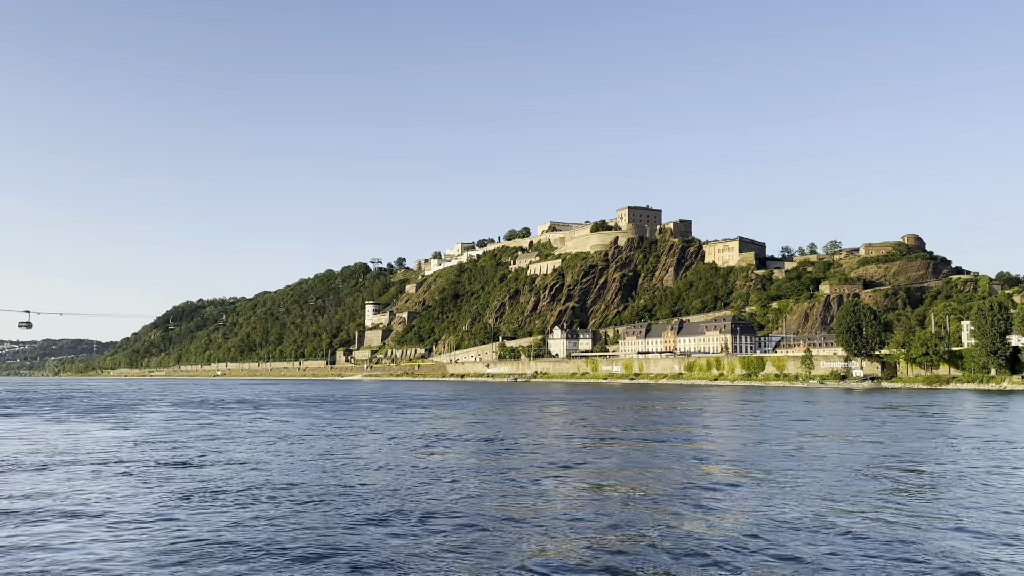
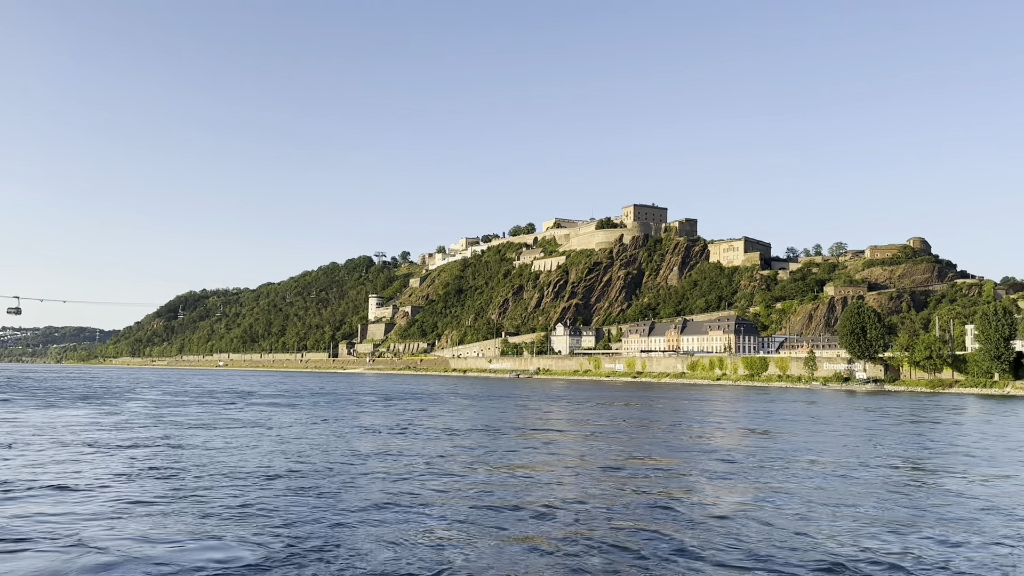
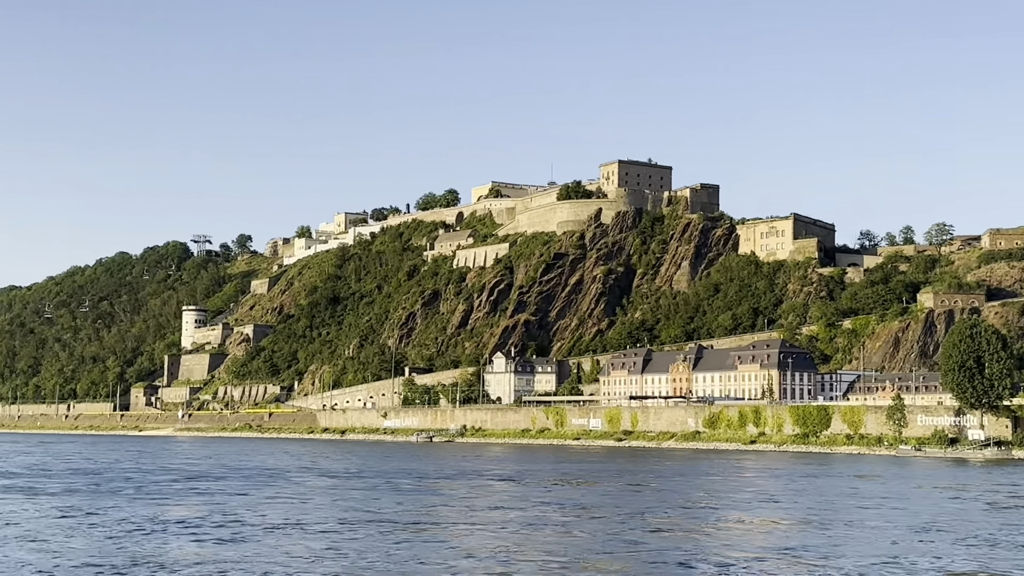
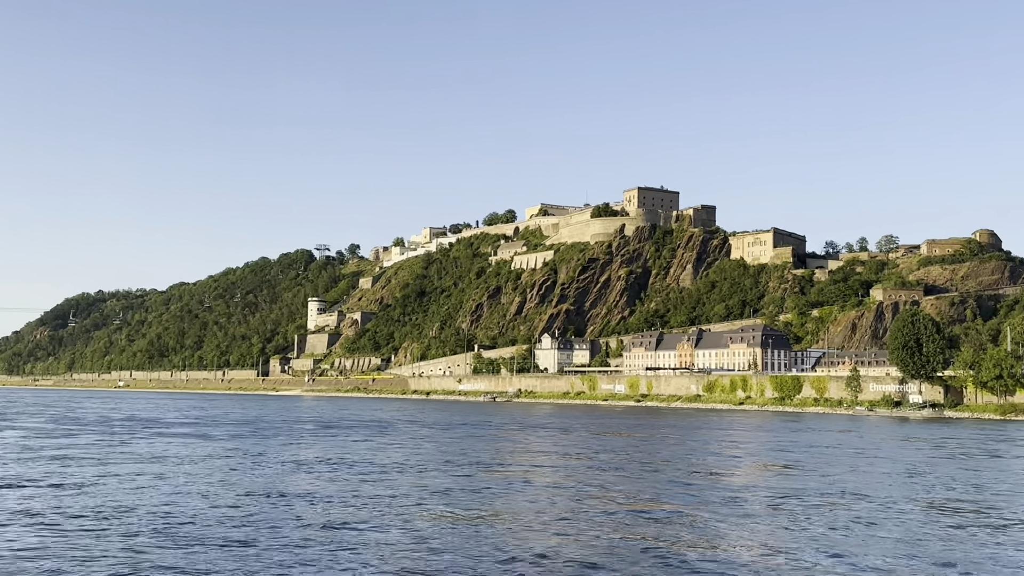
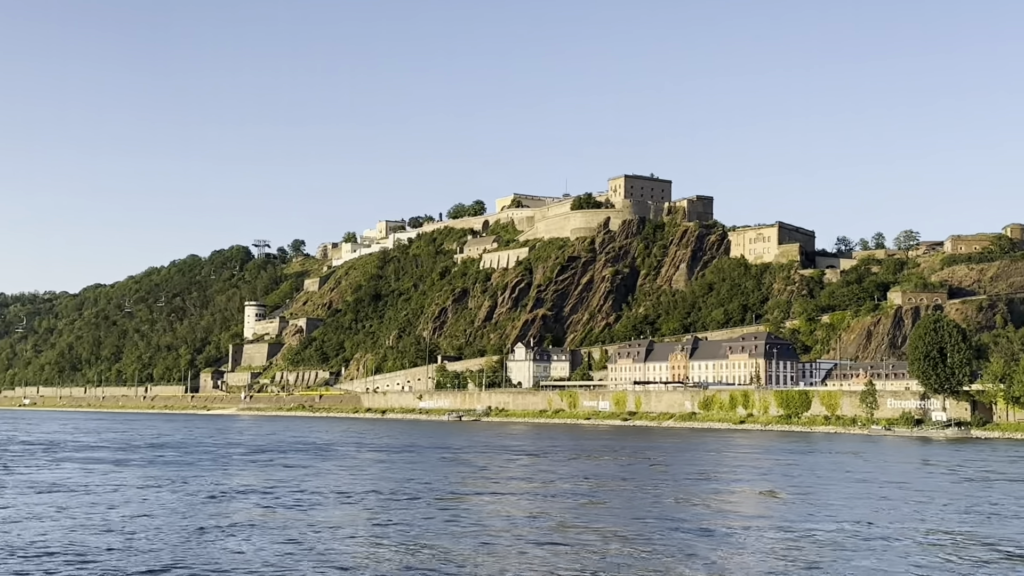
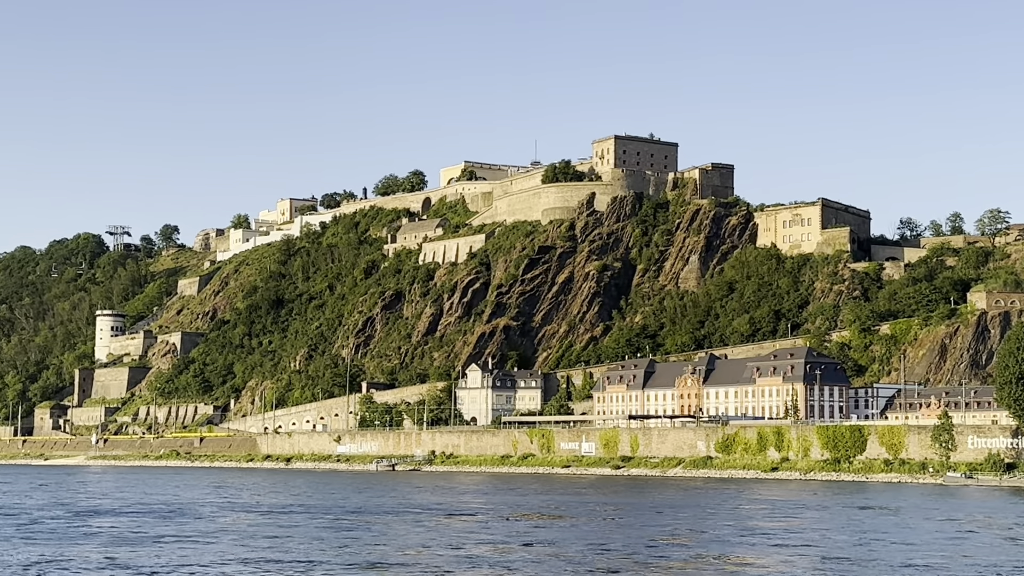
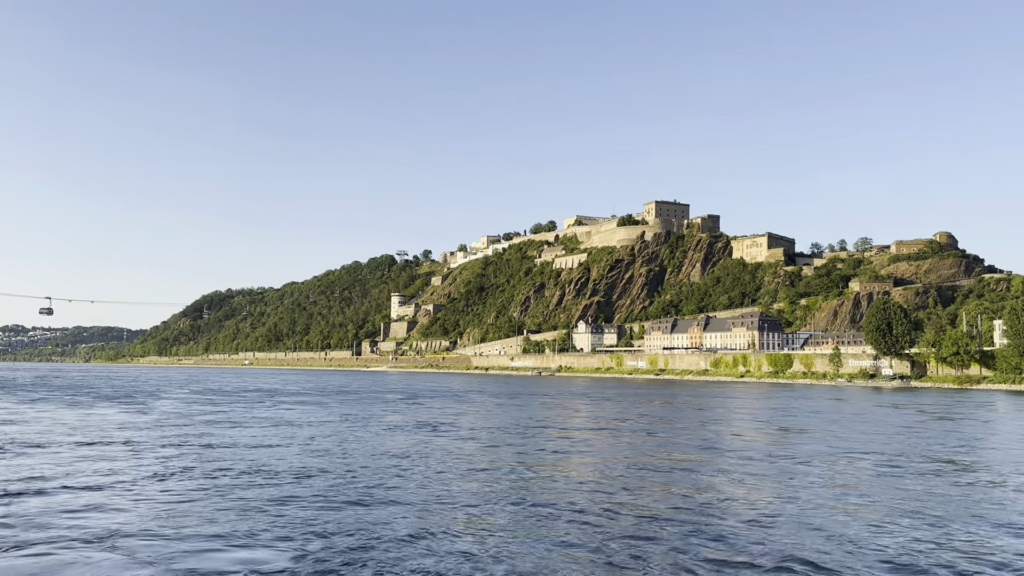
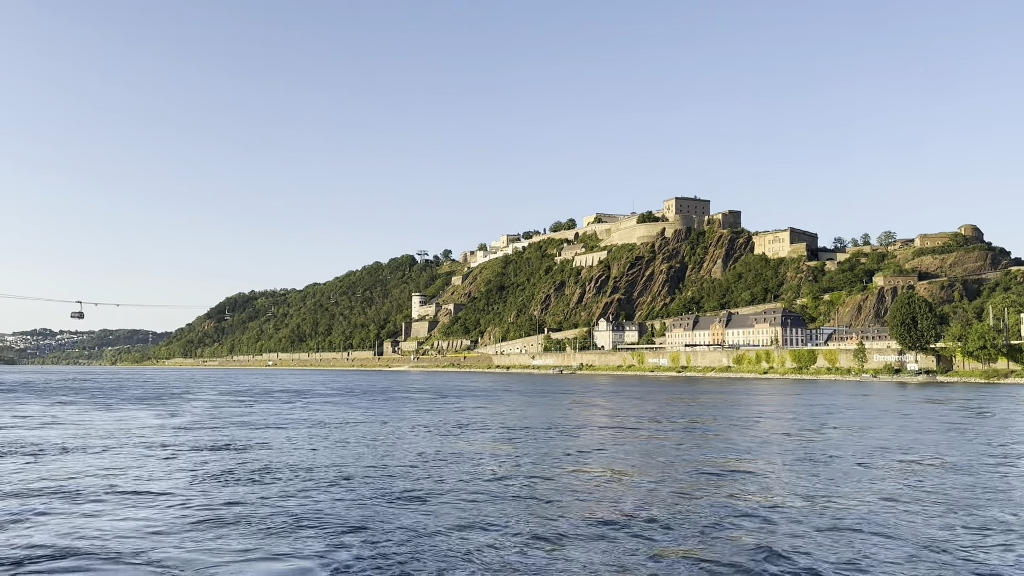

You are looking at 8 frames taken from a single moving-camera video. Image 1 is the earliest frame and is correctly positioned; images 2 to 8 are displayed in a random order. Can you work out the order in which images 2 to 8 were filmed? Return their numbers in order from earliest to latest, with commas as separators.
8, 7, 2, 4, 5, 3, 6
